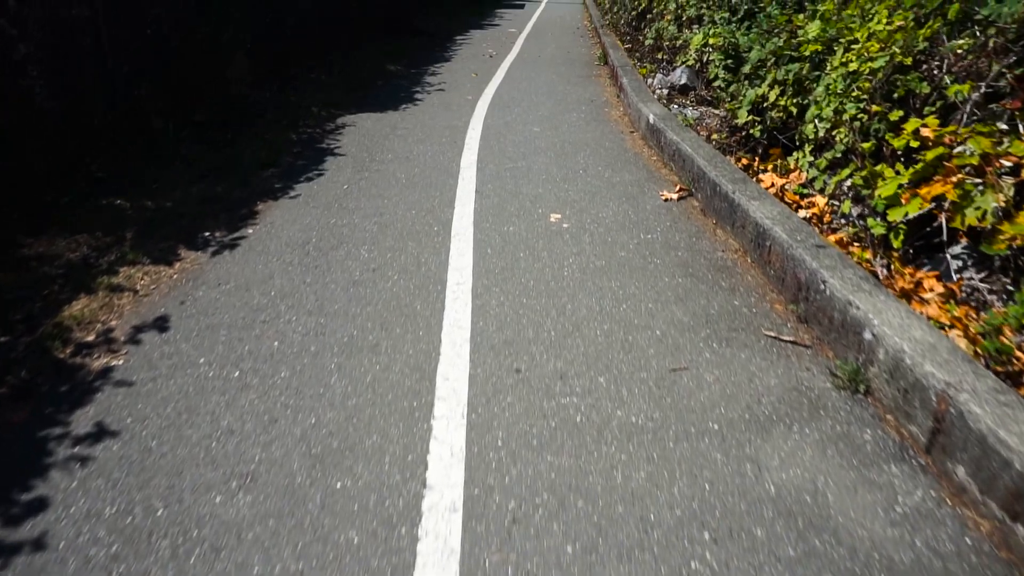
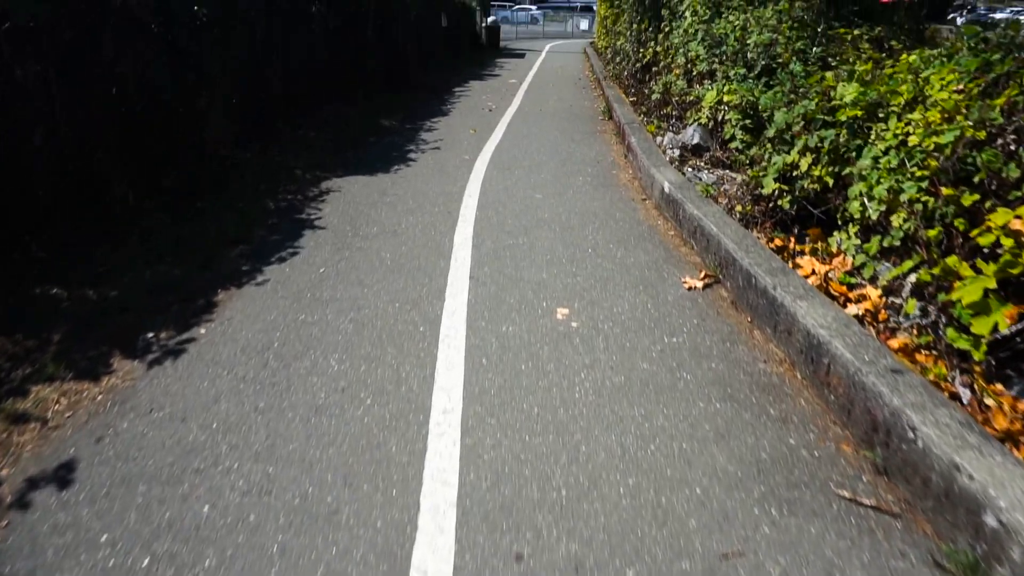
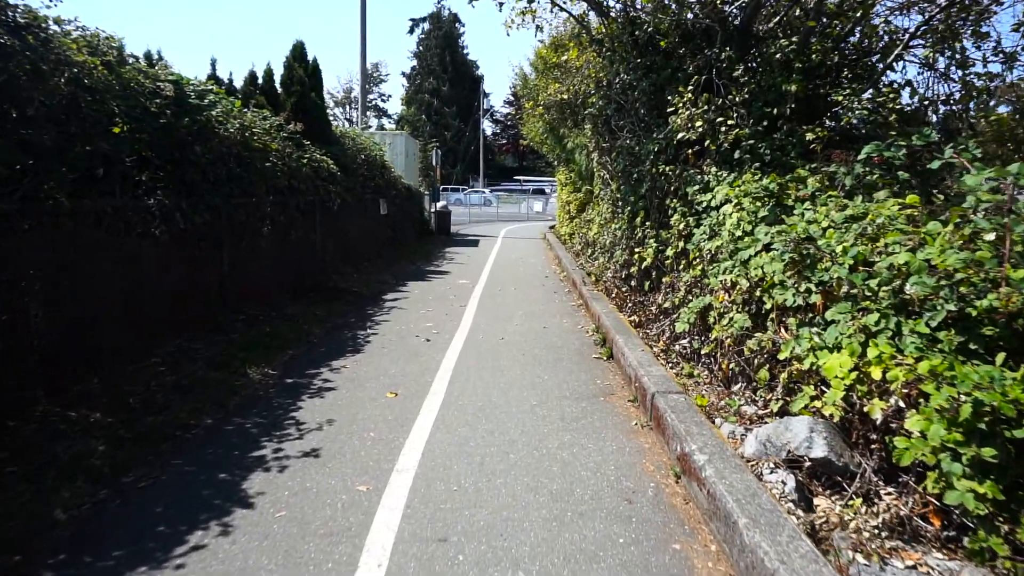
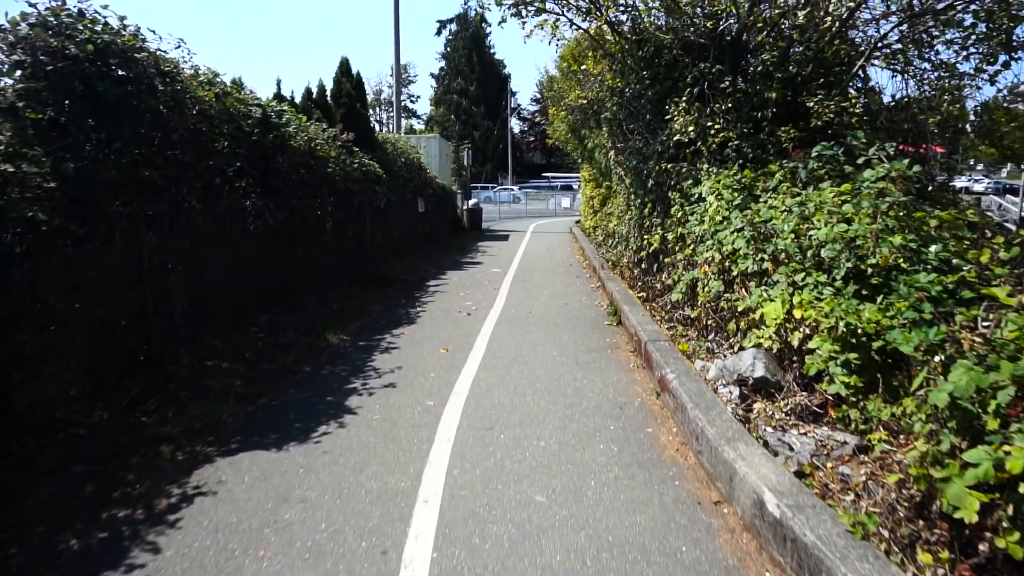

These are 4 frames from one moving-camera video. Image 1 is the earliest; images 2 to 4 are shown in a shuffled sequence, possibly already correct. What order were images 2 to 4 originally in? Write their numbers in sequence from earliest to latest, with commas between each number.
2, 4, 3
